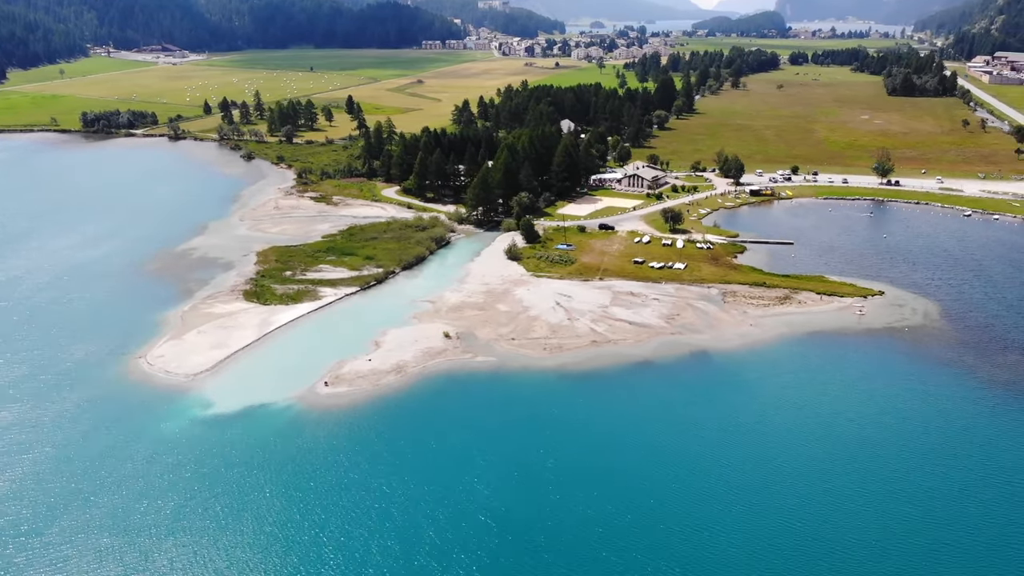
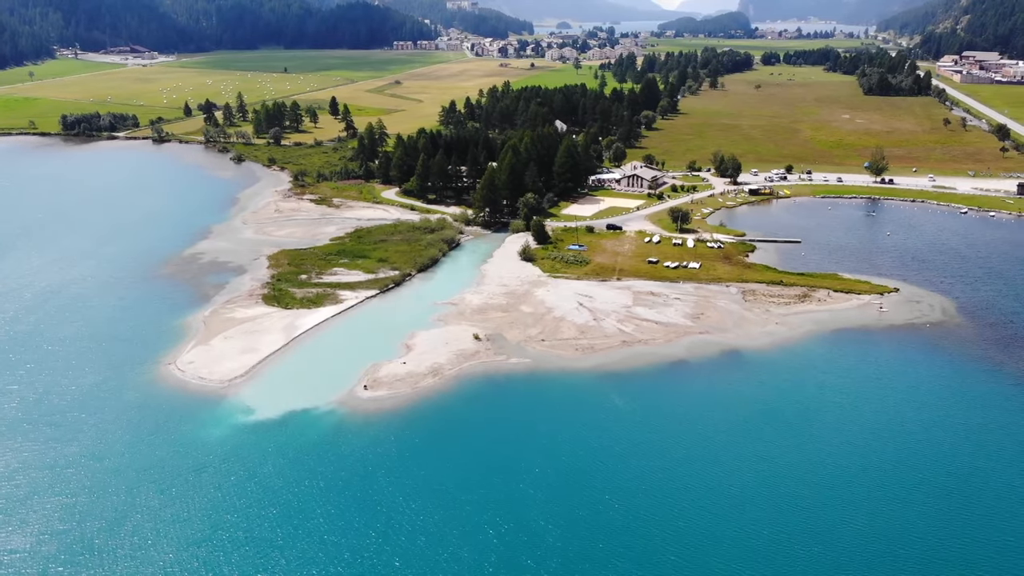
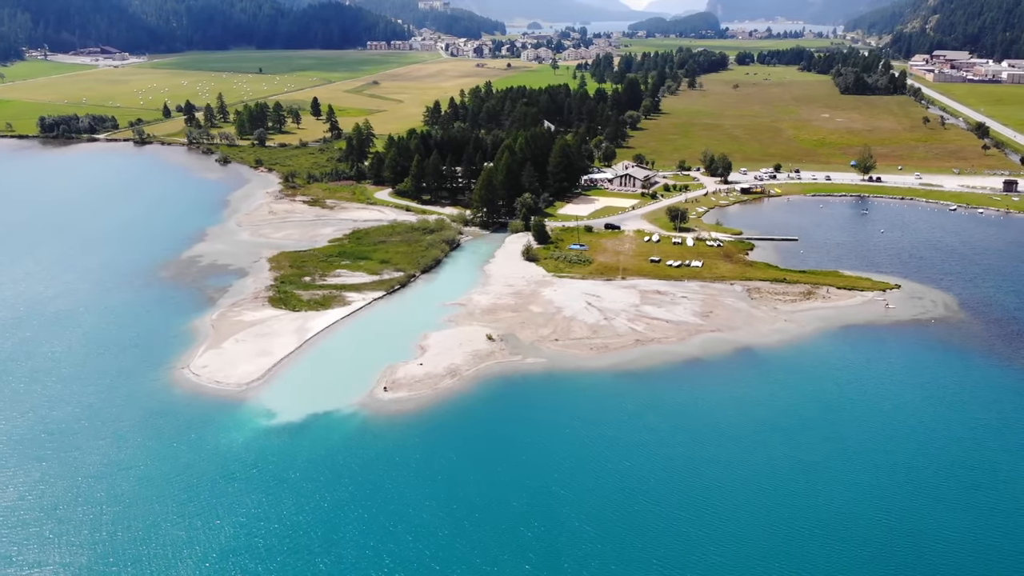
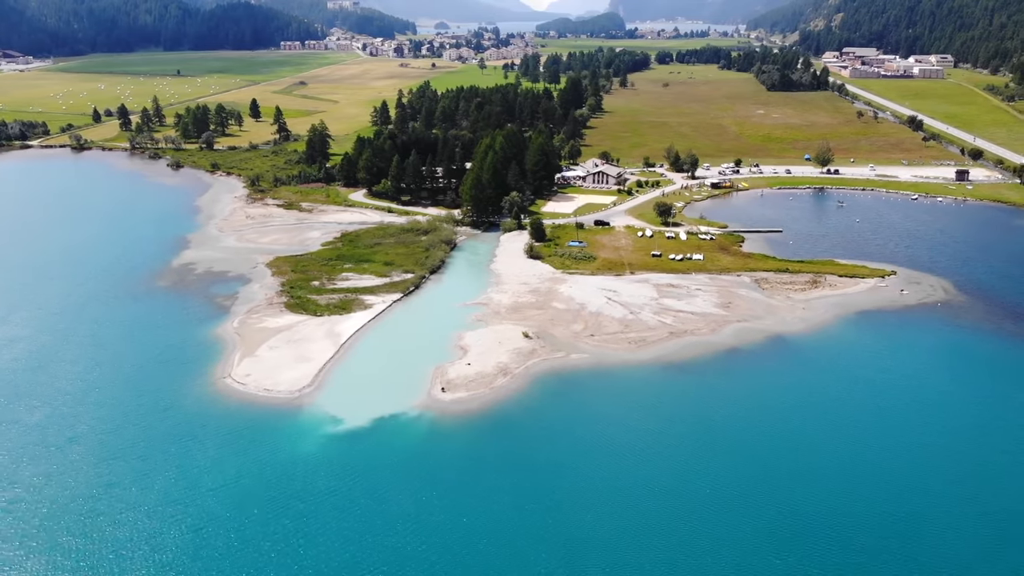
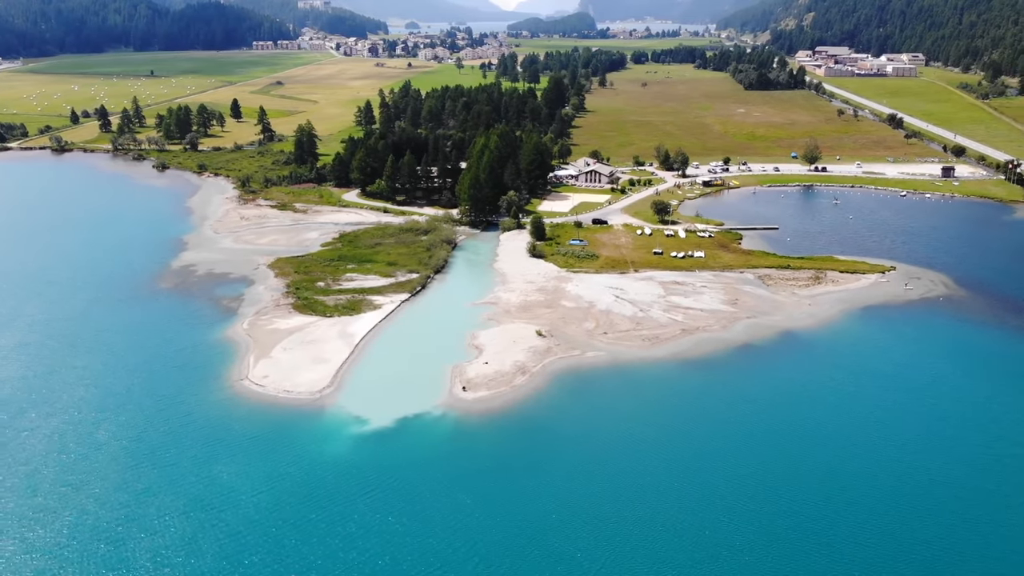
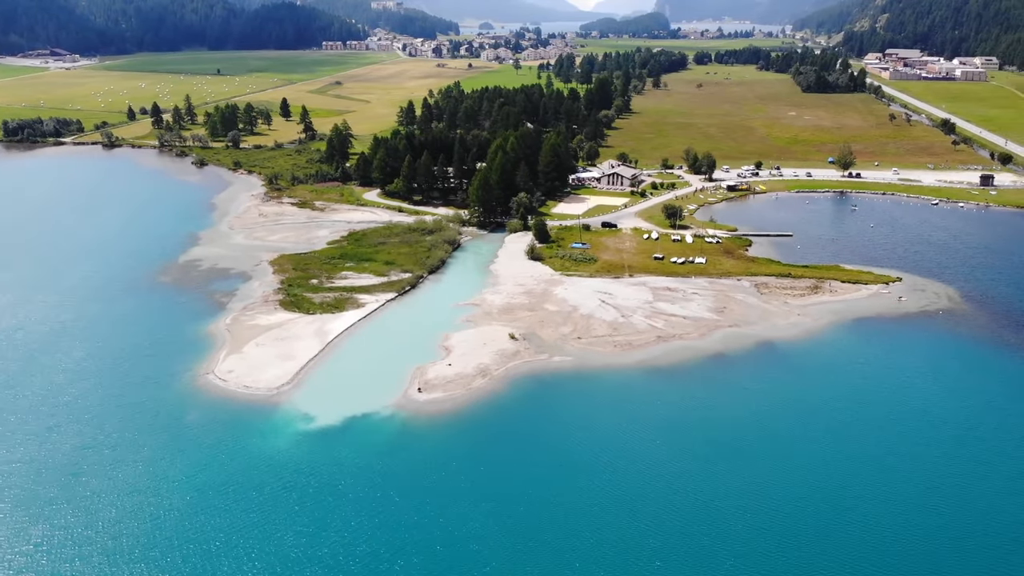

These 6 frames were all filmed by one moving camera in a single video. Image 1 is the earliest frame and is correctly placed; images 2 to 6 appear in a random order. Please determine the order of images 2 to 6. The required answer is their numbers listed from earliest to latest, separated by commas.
2, 3, 6, 4, 5
